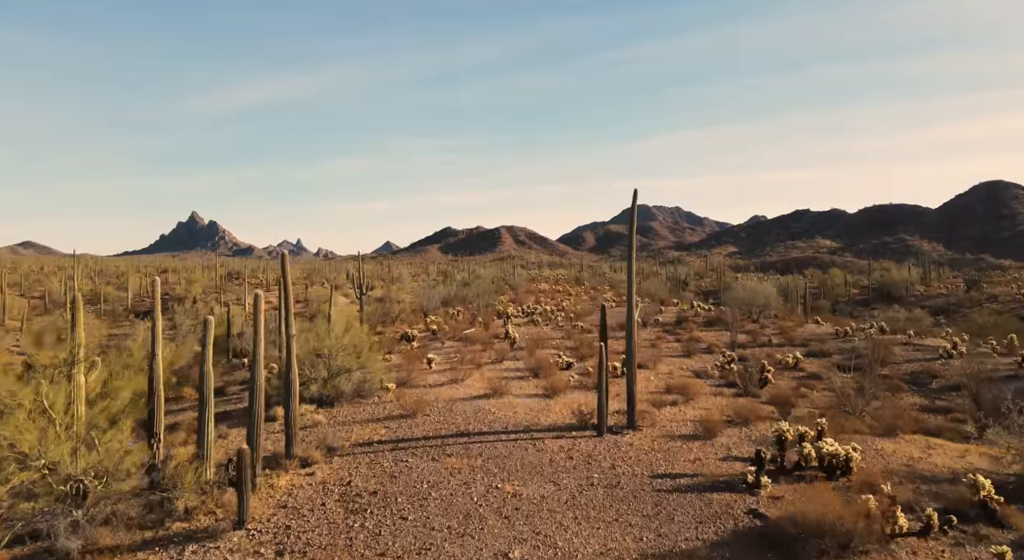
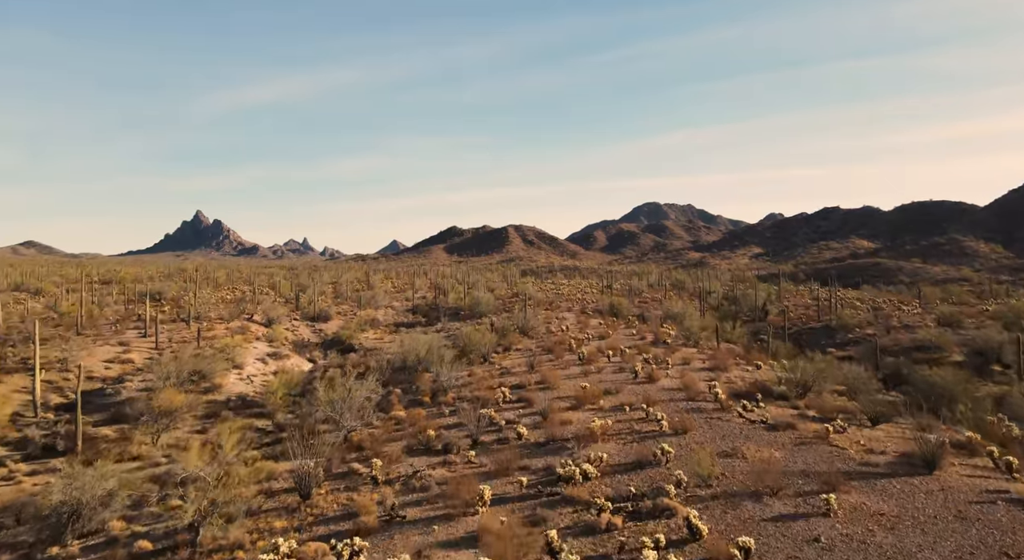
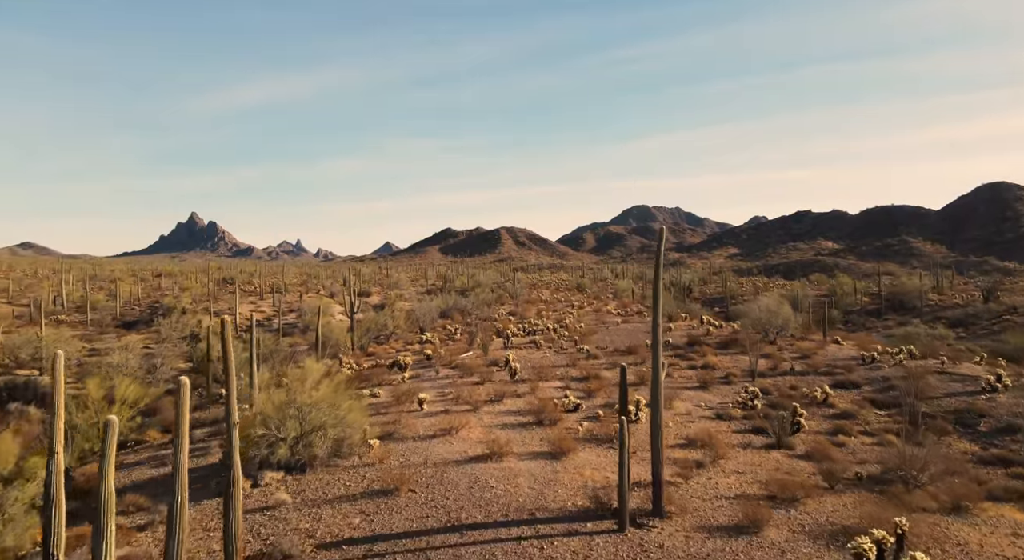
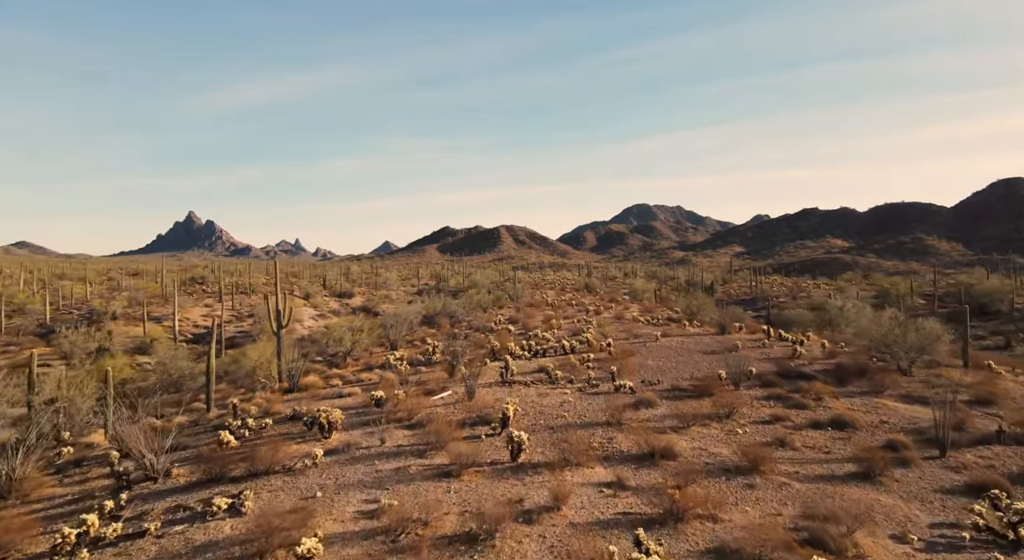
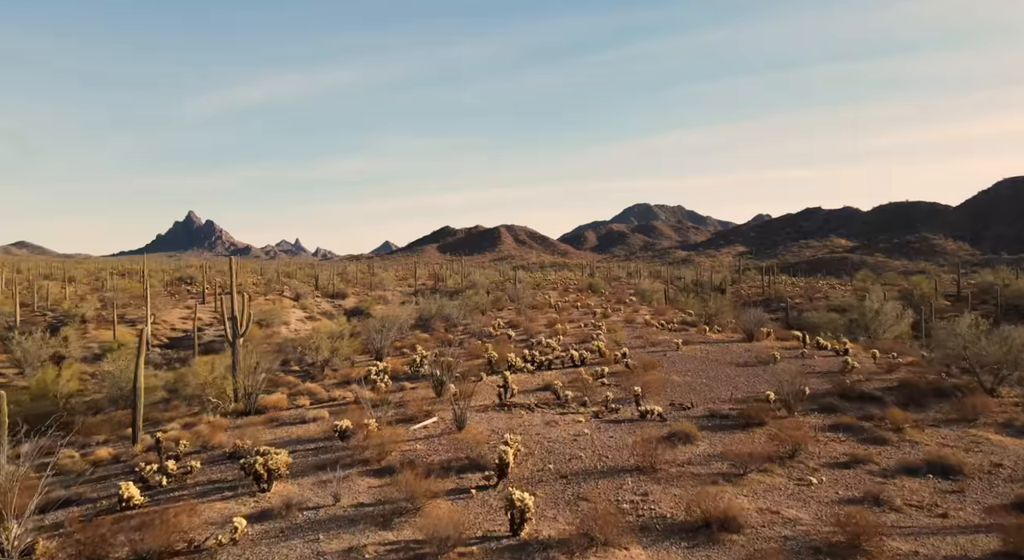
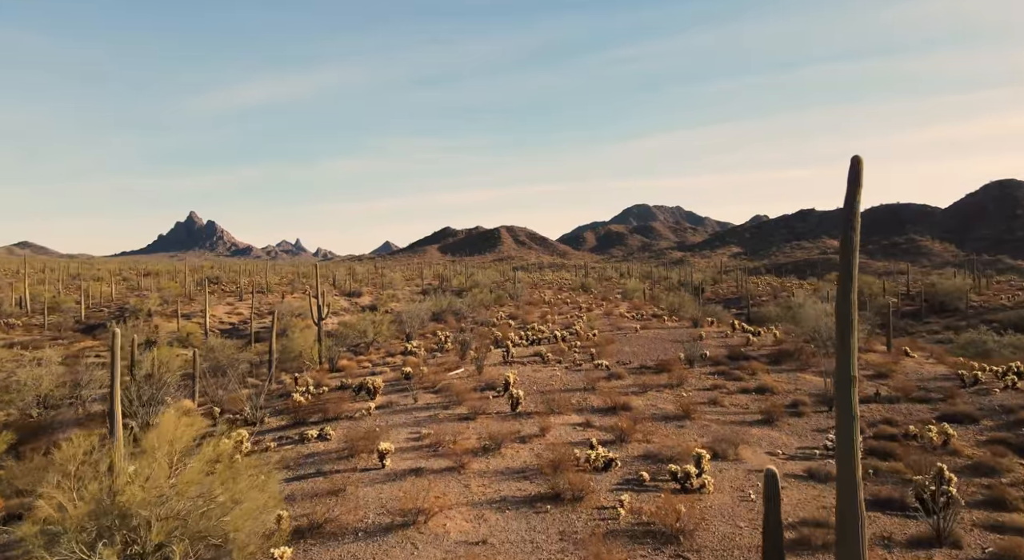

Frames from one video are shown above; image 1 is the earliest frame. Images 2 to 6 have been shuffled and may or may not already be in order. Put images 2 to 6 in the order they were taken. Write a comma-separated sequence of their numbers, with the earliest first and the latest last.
3, 6, 4, 5, 2
